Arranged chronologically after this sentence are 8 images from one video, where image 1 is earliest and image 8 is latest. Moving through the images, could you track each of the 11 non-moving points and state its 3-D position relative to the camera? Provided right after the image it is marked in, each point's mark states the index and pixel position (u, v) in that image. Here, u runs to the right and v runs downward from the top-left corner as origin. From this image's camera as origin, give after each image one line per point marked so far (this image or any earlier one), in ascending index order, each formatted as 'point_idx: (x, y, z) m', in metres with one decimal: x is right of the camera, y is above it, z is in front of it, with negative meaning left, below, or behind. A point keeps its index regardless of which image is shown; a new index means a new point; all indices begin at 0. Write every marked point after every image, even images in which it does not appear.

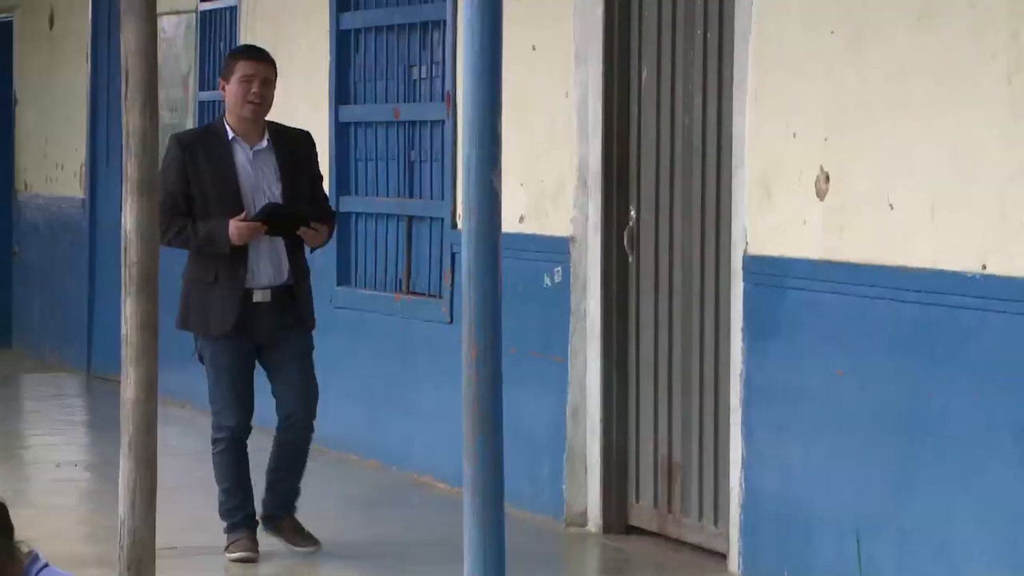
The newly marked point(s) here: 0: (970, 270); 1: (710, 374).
0: (+0.9, 0.0, +4.0) m
1: (+0.4, -0.2, +4.8) m
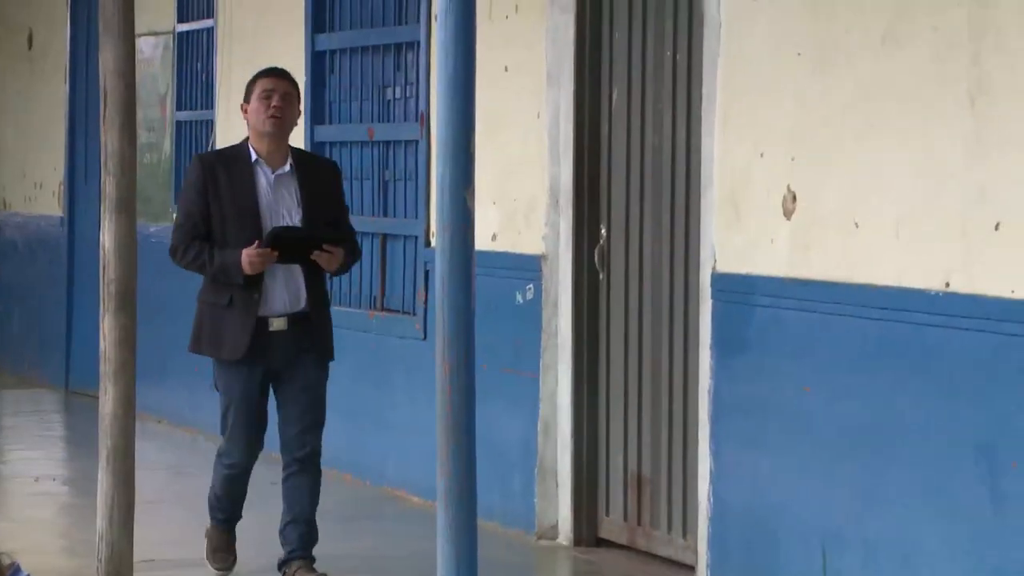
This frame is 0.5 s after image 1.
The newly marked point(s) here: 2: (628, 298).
0: (+0.8, 0.0, +4.0) m
1: (+0.4, -0.2, +4.8) m
2: (+0.3, 0.0, +5.0) m
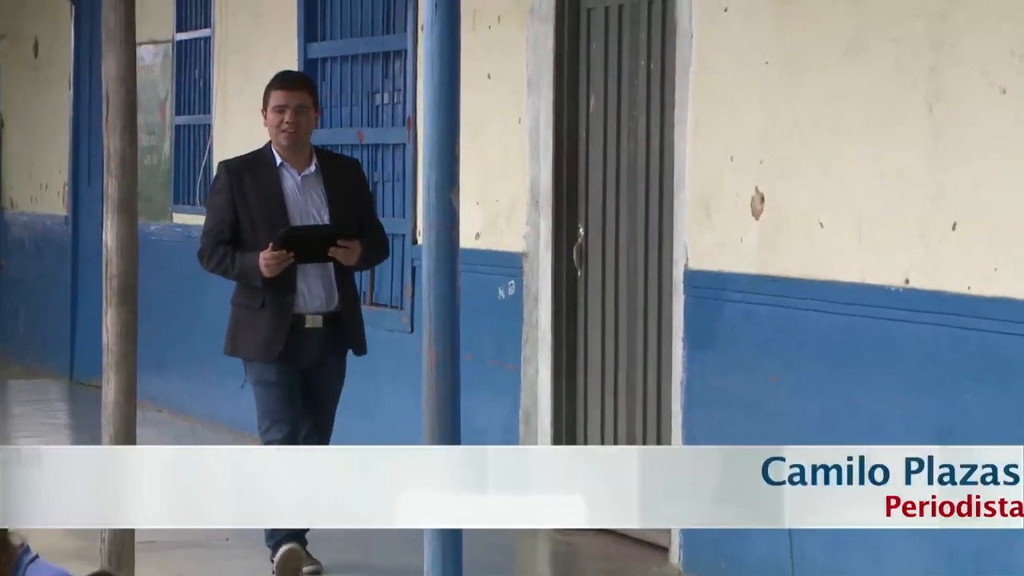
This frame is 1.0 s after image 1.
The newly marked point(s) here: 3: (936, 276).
0: (+0.8, 0.0, +4.2) m
1: (+0.4, -0.2, +5.1) m
2: (+0.2, 0.0, +5.3) m
3: (+0.9, 0.0, +4.1) m
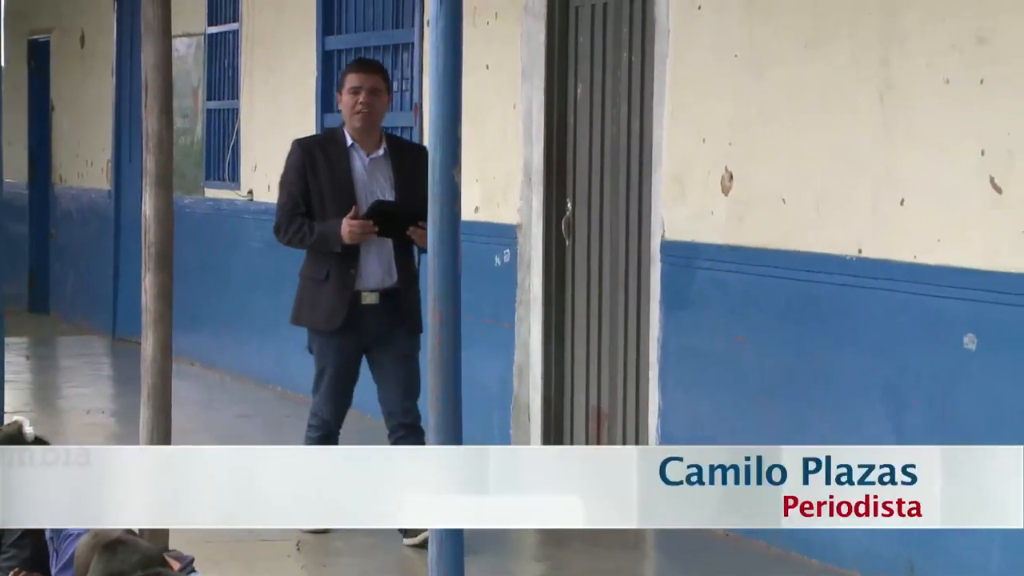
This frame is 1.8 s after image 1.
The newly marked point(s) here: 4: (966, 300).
0: (+0.8, +0.1, +4.7) m
1: (+0.3, -0.1, +5.6) m
2: (+0.2, +0.1, +5.8) m
3: (+0.9, +0.1, +4.6) m
4: (+1.0, 0.0, +4.3) m
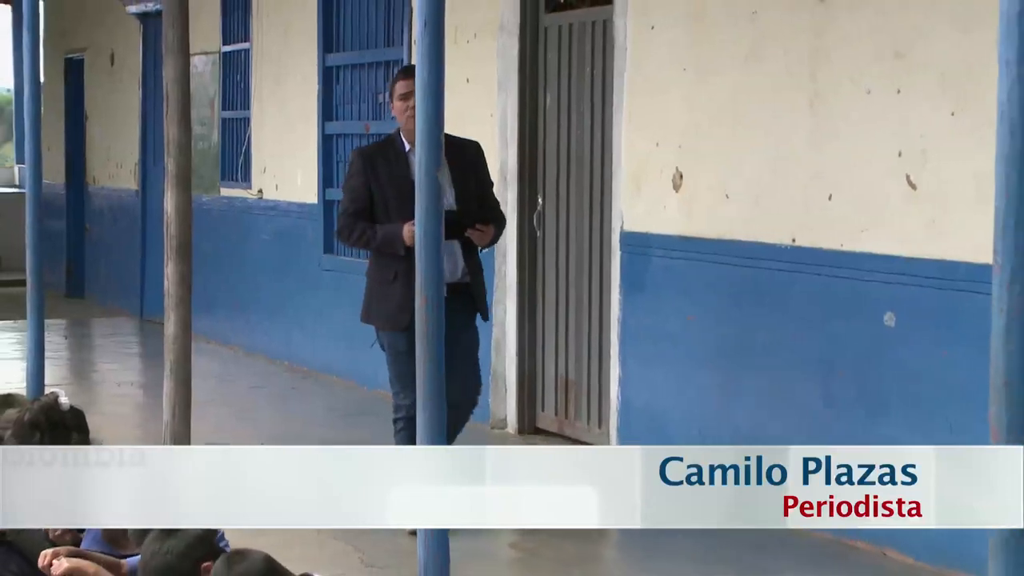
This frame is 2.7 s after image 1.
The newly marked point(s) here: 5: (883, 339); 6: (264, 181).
0: (+0.7, +0.1, +5.4) m
1: (+0.3, -0.1, +6.2) m
2: (+0.1, +0.1, +6.4) m
3: (+0.8, +0.1, +5.2) m
4: (+1.0, 0.0, +5.0) m
5: (+0.9, -0.1, +5.0) m
6: (-1.1, +0.5, +9.8) m
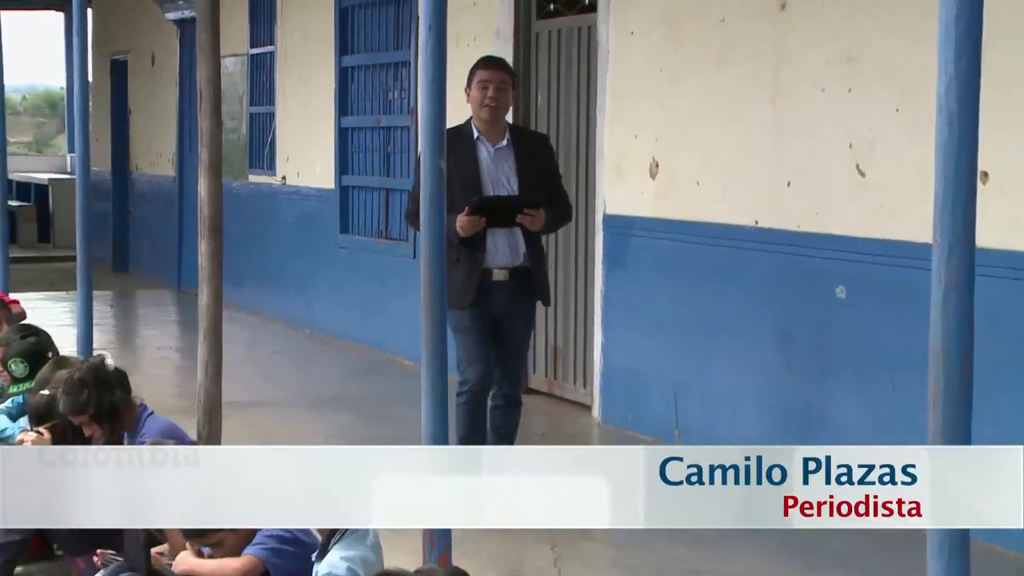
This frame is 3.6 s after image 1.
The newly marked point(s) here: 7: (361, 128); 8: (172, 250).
0: (+0.7, +0.2, +6.1) m
1: (+0.2, 0.0, +6.9) m
2: (+0.1, +0.2, +7.1) m
3: (+0.8, +0.2, +5.9) m
4: (+0.9, +0.1, +5.7) m
5: (+0.9, -0.1, +5.7) m
6: (-1.2, +0.6, +10.4) m
7: (-0.7, +0.7, +8.9) m
8: (-2.3, +0.2, +13.6) m
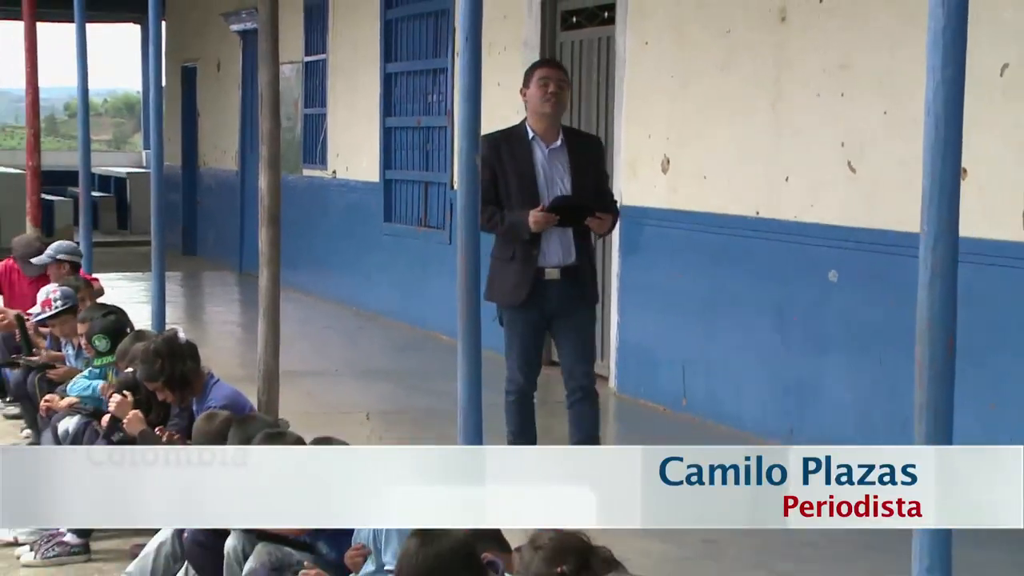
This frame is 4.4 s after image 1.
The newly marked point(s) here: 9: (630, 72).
0: (+0.8, +0.2, +6.8) m
1: (+0.4, 0.0, +7.6) m
2: (+0.2, +0.3, +7.8) m
3: (+0.9, +0.3, +6.6) m
4: (+1.0, +0.1, +6.4) m
5: (+1.0, 0.0, +6.4) m
6: (-1.0, +0.7, +11.2) m
7: (-0.6, +0.8, +9.7) m
8: (-2.0, +0.3, +14.4) m
9: (+0.5, +0.8, +7.3) m
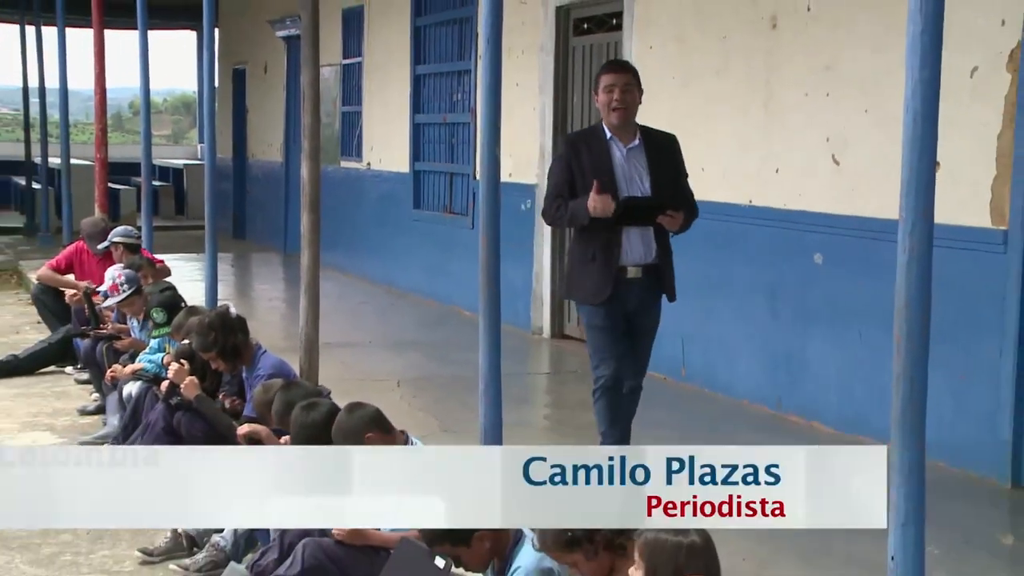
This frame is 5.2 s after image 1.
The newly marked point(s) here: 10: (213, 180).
0: (+0.9, +0.3, +7.5) m
1: (+0.4, +0.1, +8.4) m
2: (+0.3, +0.3, +8.6) m
3: (+0.9, +0.3, +7.4) m
4: (+1.1, +0.2, +7.1) m
5: (+1.1, +0.1, +7.2) m
6: (-0.9, +0.8, +11.9) m
7: (-0.5, +0.9, +10.4) m
8: (-1.9, +0.5, +15.1) m
9: (+0.5, +0.9, +8.1) m
10: (-1.1, +0.4, +7.4) m
